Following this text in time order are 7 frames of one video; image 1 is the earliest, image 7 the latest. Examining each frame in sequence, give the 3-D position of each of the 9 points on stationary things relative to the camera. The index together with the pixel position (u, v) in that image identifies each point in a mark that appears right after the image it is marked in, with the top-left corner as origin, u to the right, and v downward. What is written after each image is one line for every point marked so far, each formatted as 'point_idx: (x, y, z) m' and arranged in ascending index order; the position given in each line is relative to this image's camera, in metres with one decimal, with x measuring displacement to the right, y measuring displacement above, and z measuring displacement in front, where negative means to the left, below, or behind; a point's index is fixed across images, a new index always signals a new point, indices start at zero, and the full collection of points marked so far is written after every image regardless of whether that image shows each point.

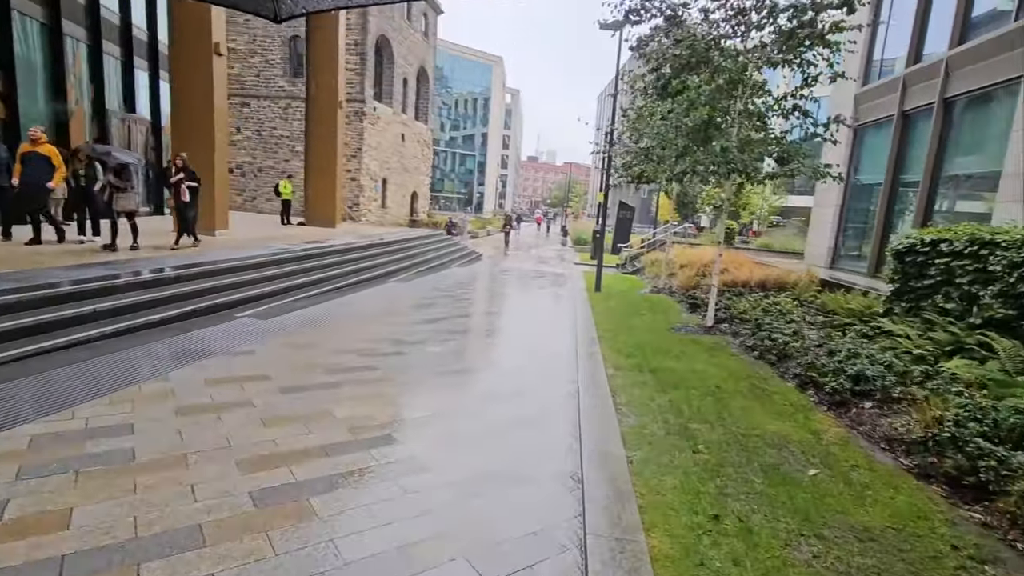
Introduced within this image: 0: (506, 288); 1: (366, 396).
0: (-0.1, +0.1, +15.3) m
1: (-1.2, -0.9, +4.6) m
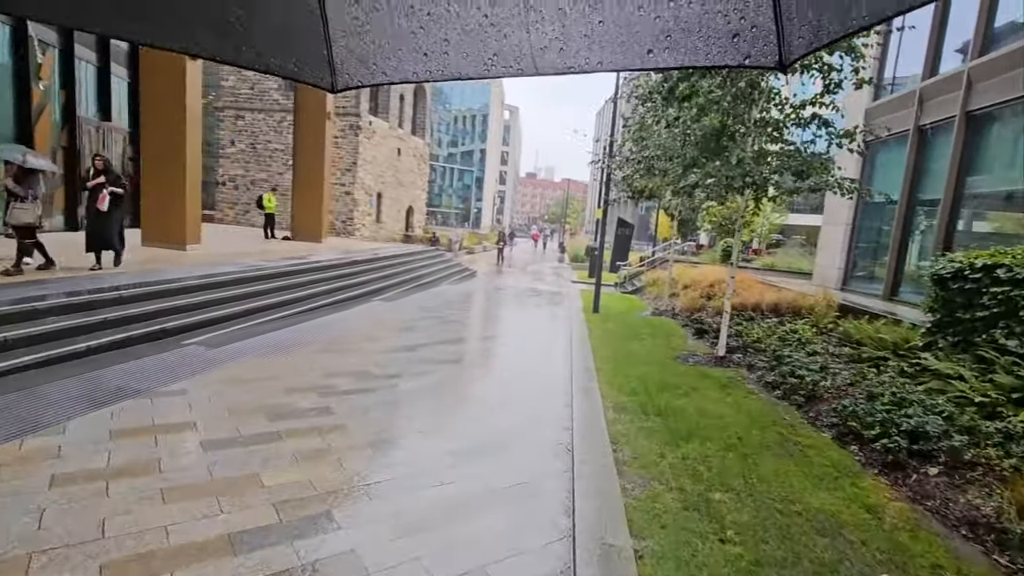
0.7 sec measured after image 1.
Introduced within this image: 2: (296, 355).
0: (-0.3, -0.5, +14.4) m
1: (-1.4, -1.1, +3.7) m
2: (-2.5, -0.8, +6.3) m
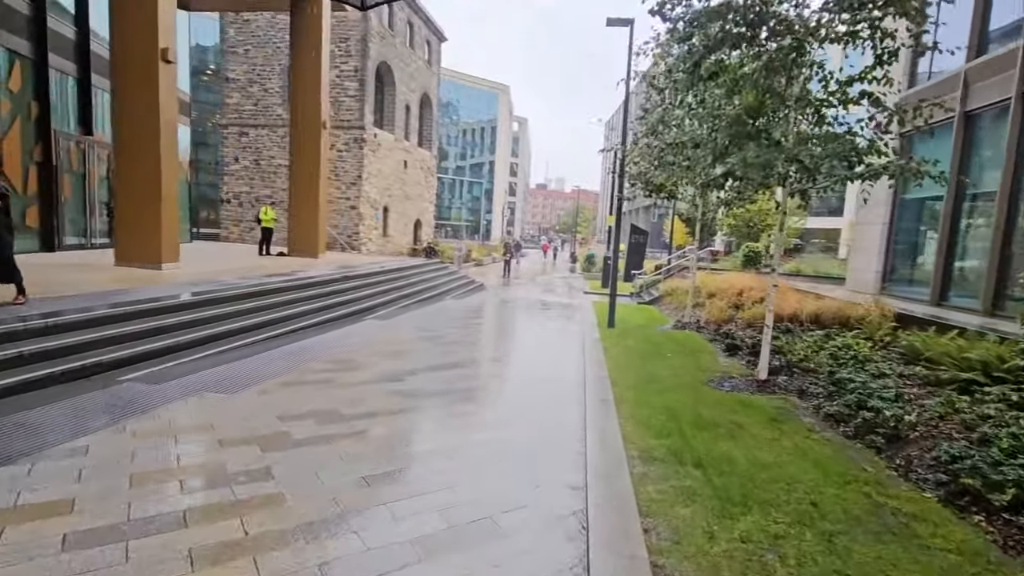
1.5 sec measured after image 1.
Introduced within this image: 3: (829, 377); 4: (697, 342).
0: (-0.1, -0.8, +13.4) m
1: (-1.4, -1.3, +2.7) m
2: (-2.5, -1.0, +5.3) m
3: (+3.4, -0.9, +5.8) m
4: (+3.1, -0.9, +9.0) m
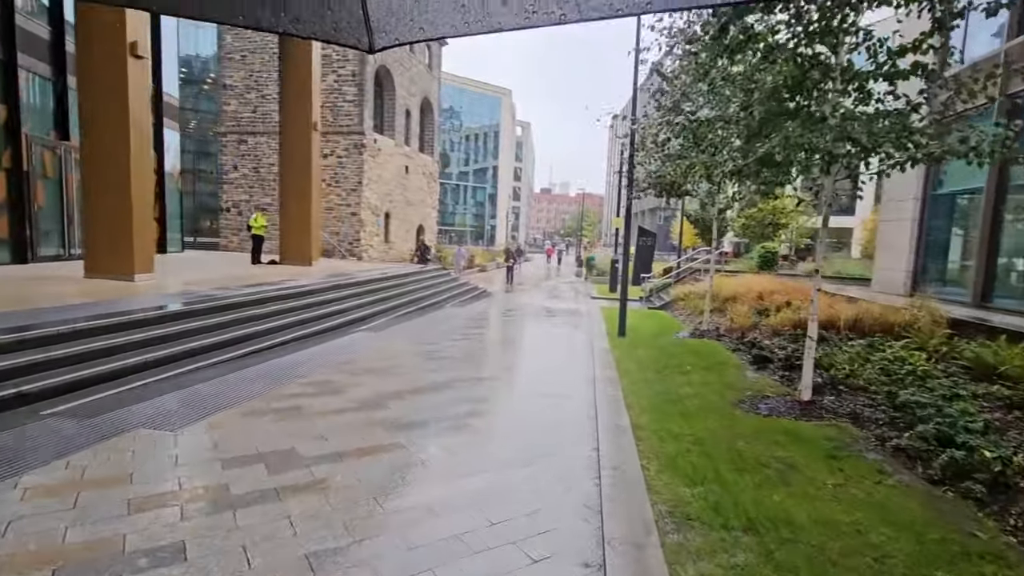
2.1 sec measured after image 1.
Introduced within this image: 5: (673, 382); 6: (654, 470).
0: (-0.1, -1.0, +12.5) m
1: (-1.5, -1.3, +1.8) m
2: (-2.5, -1.1, +4.5) m
3: (+3.4, -1.0, +4.9) m
4: (+3.1, -1.0, +8.1) m
5: (+2.0, -1.1, +6.5) m
6: (+1.0, -1.3, +3.8) m
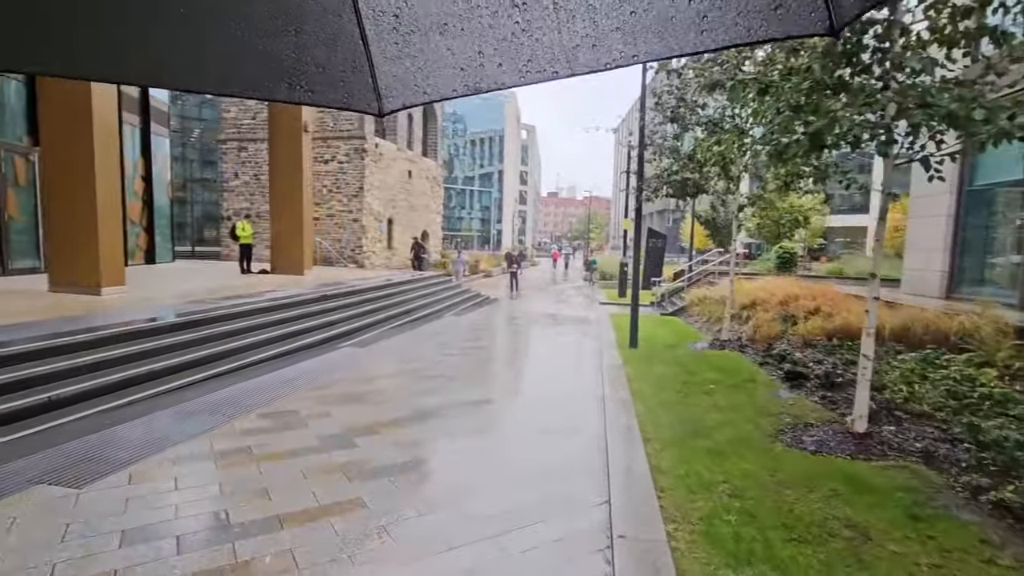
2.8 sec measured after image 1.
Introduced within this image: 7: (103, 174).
0: (0.0, -1.1, +11.7) m
1: (-1.6, -1.4, +1.0) m
2: (-2.6, -1.2, +3.7) m
3: (+3.3, -1.0, +3.9) m
4: (+3.1, -1.1, +7.2) m
5: (+1.9, -1.2, +5.6) m
6: (+0.9, -1.4, +2.9) m
7: (-6.6, +1.9, +8.7) m
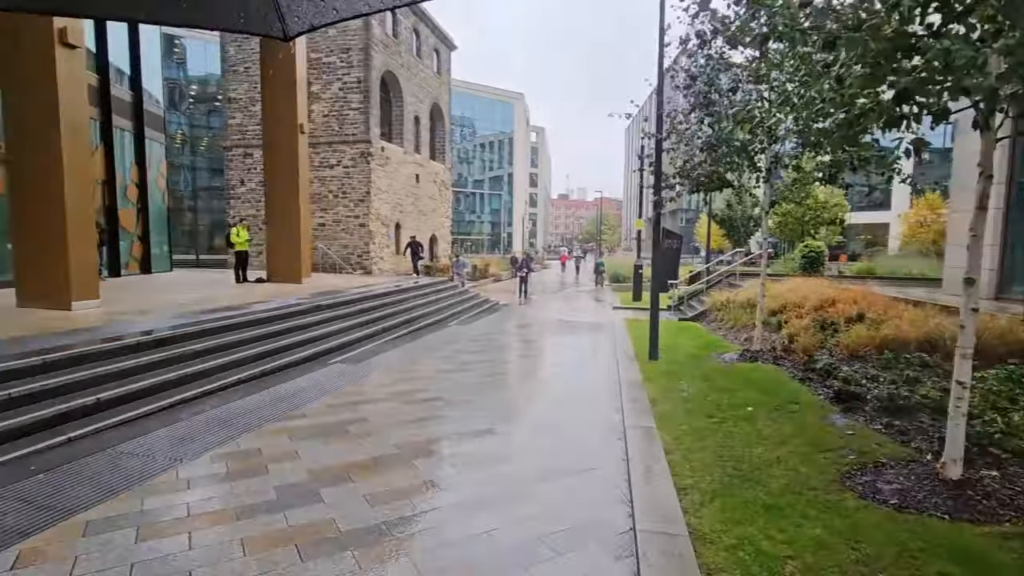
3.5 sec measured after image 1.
0: (+0.2, -1.3, +10.8) m
1: (-1.6, -1.5, +0.2) m
2: (-2.6, -1.4, +2.9) m
3: (+3.3, -1.1, +3.0) m
4: (+3.1, -1.1, +6.3) m
5: (+2.0, -1.3, +4.7) m
6: (+0.9, -1.4, +2.1) m
7: (-6.5, +1.7, +8.0) m
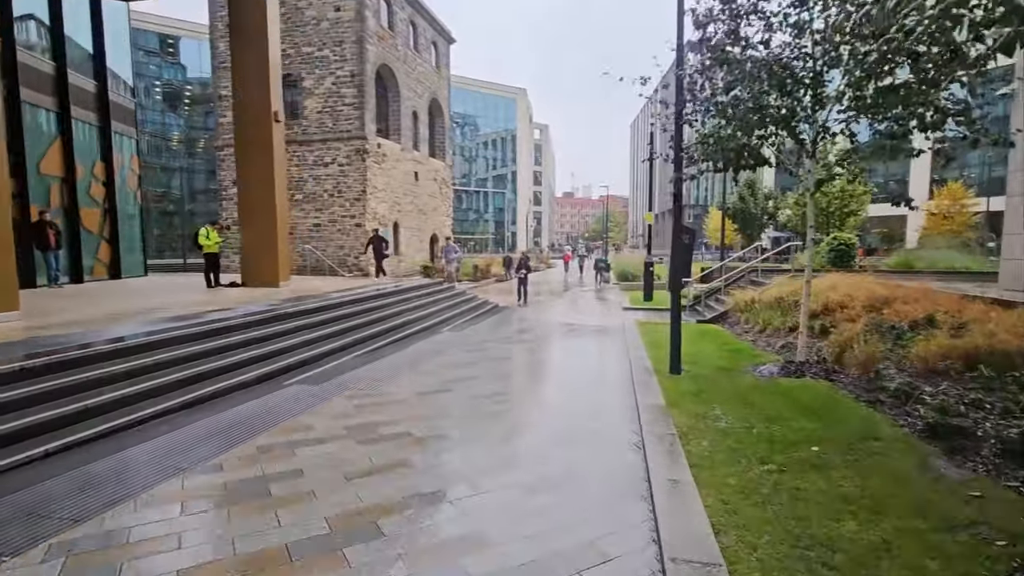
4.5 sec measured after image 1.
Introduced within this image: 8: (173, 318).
0: (+0.1, -1.3, +9.5) m
1: (-1.8, -1.6, -1.1) m
2: (-2.7, -1.4, +1.6) m
3: (+3.2, -1.1, +1.7) m
4: (+3.0, -1.1, +4.9) m
5: (+1.8, -1.3, +3.3) m
6: (+0.8, -1.4, +0.7) m
7: (-6.6, +1.6, +6.8) m
8: (-5.5, -0.5, +8.7) m
